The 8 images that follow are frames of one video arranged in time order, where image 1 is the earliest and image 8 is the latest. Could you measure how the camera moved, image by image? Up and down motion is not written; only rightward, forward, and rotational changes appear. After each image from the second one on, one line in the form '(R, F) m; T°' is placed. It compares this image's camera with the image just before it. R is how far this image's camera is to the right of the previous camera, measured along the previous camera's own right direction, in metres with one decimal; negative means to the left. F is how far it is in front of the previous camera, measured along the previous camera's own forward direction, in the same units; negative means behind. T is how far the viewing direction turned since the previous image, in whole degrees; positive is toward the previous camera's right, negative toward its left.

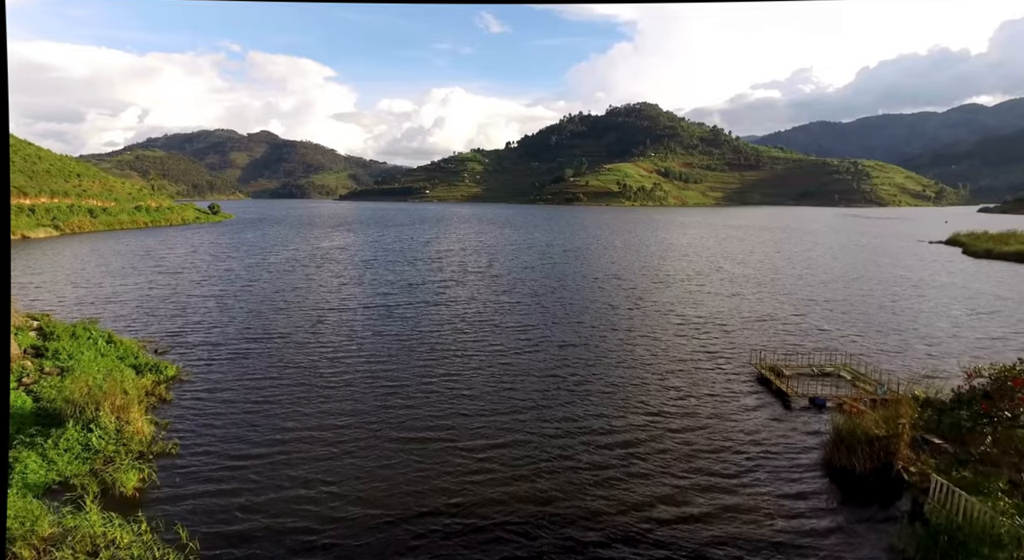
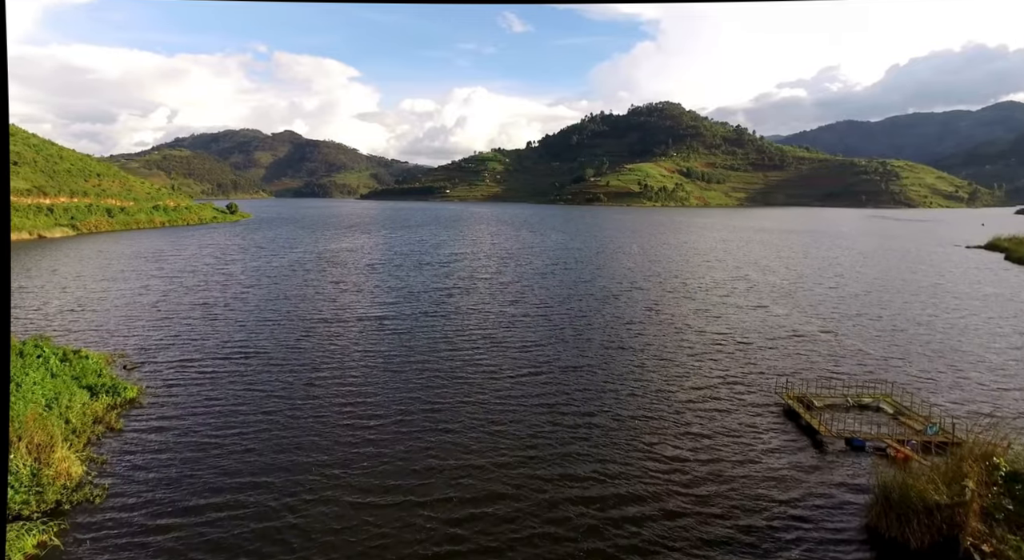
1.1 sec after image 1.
(+1.1, +3.3) m; -2°
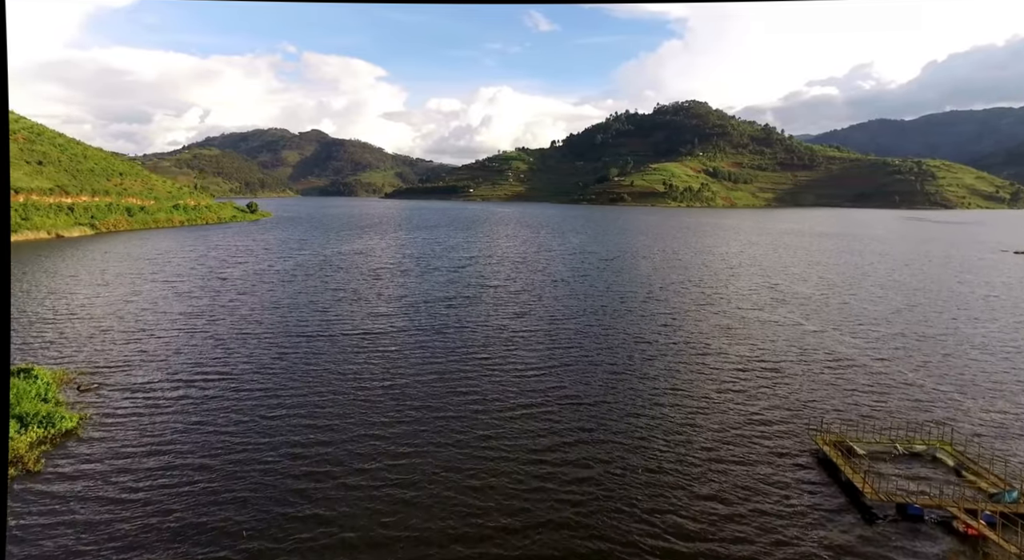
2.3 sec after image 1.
(+1.3, +3.9) m; -2°
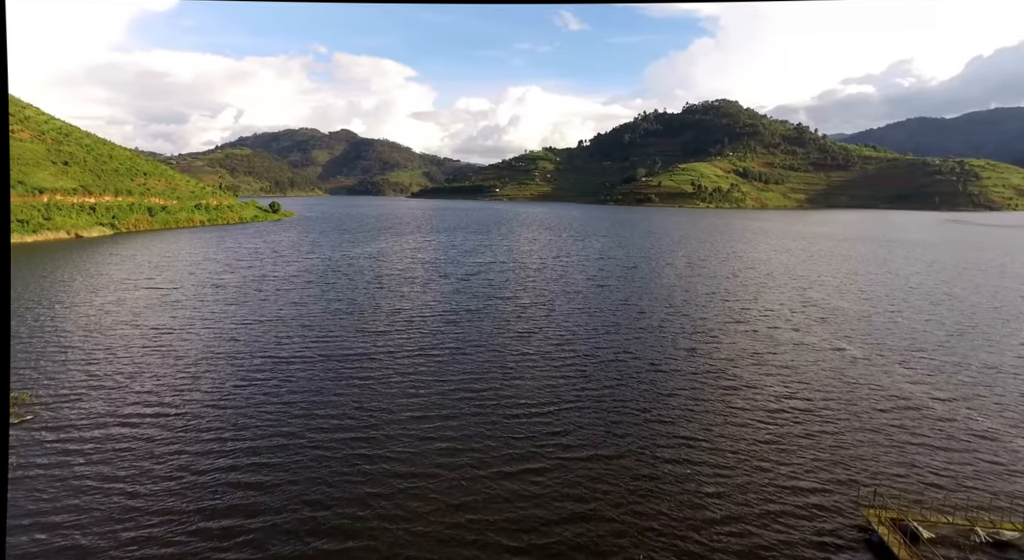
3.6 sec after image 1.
(+1.4, +4.5) m; -2°
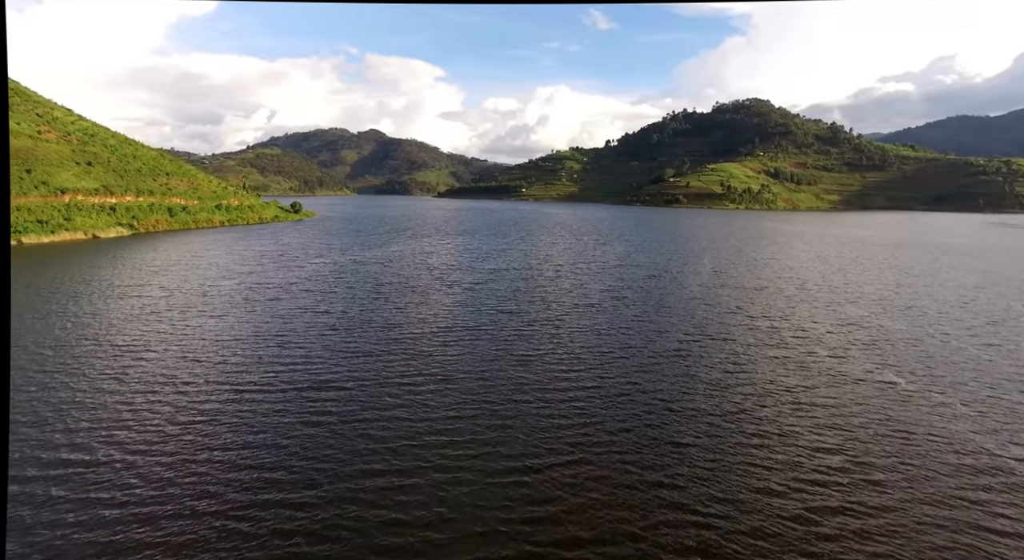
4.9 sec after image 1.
(+1.6, +4.7) m; -2°
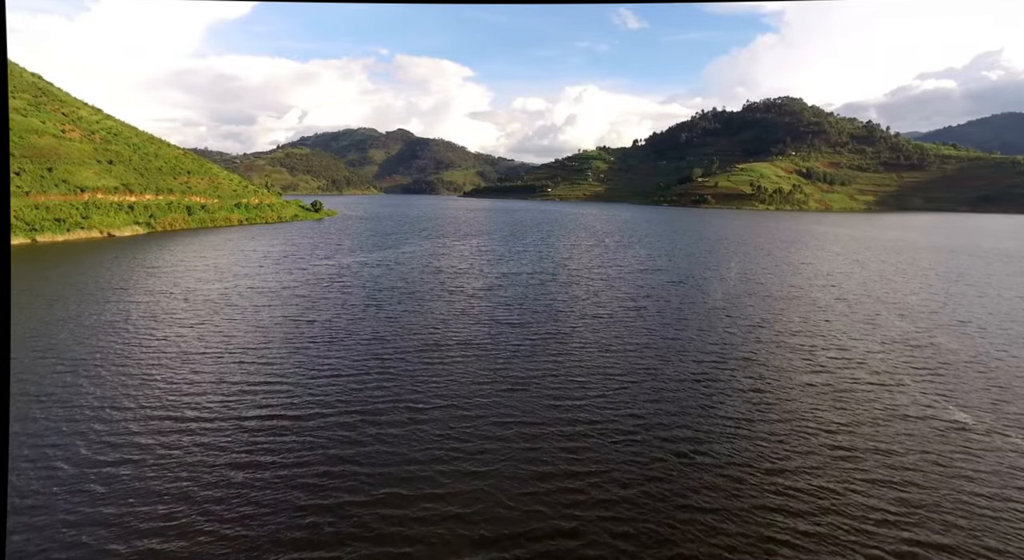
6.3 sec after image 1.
(+1.7, +4.9) m; -2°
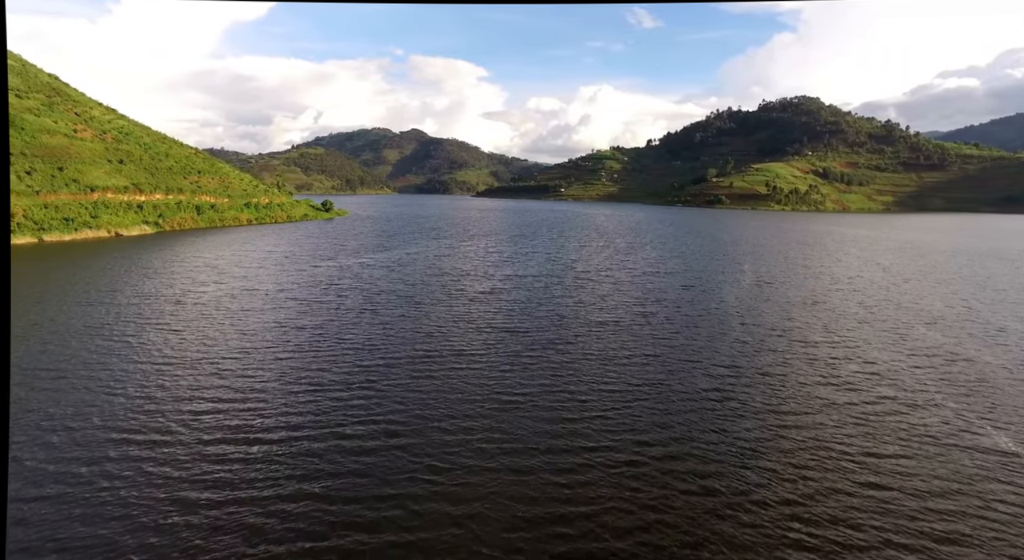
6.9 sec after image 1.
(+0.9, +2.4) m; -1°
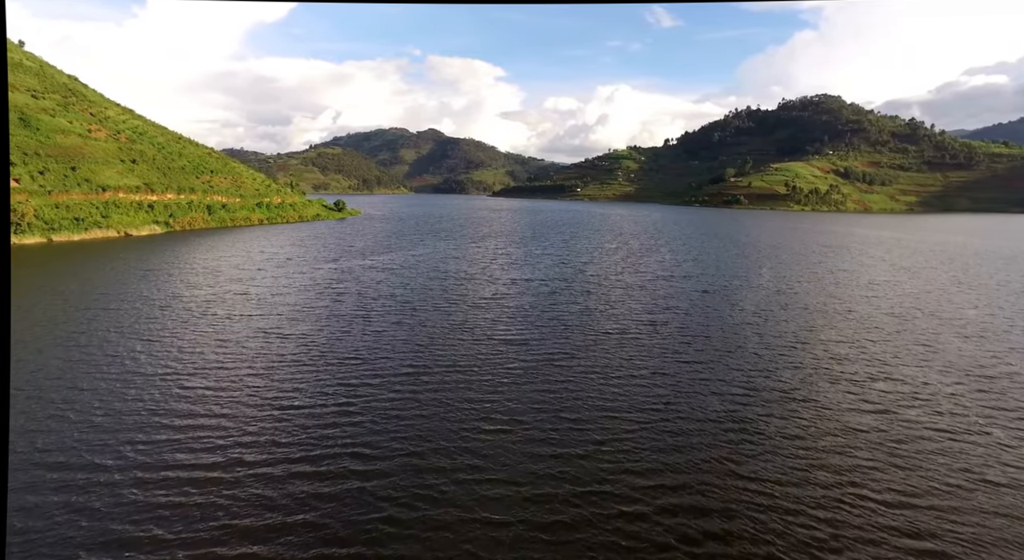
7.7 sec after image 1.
(+1.1, +3.0) m; -2°
